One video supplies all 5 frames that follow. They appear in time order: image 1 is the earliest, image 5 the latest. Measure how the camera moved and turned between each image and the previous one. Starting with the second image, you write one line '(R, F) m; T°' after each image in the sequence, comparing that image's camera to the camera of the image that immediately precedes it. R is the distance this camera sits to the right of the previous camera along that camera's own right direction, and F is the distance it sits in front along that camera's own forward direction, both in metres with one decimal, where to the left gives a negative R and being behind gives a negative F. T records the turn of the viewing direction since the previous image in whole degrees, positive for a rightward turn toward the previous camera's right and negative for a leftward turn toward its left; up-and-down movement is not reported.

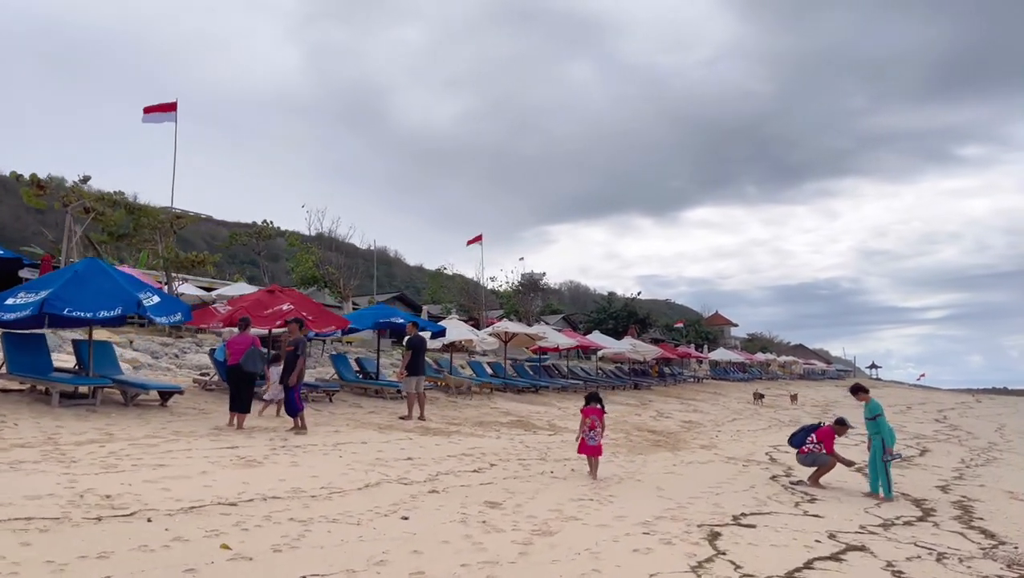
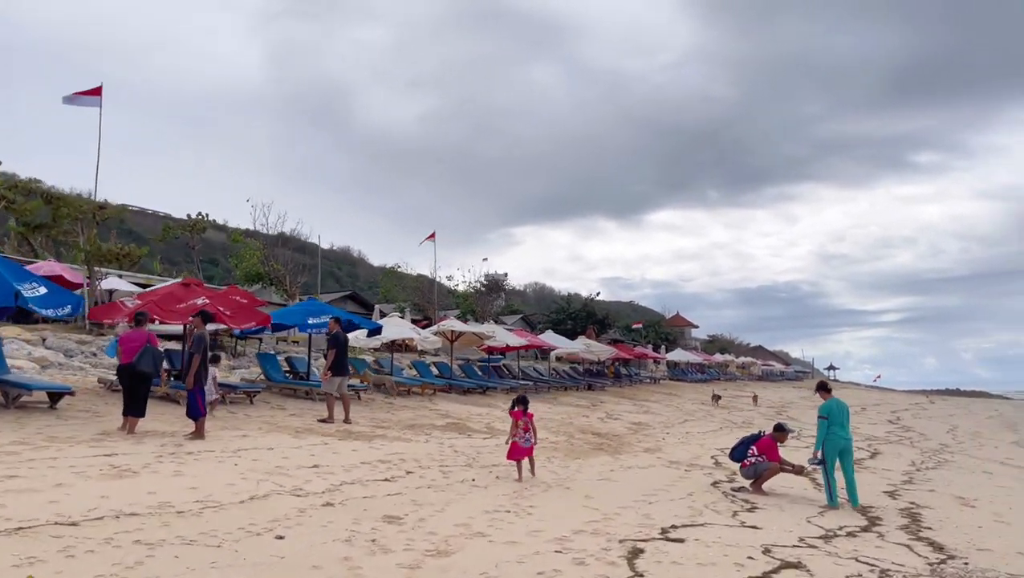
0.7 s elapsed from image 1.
(+0.5, +0.7) m; +2°
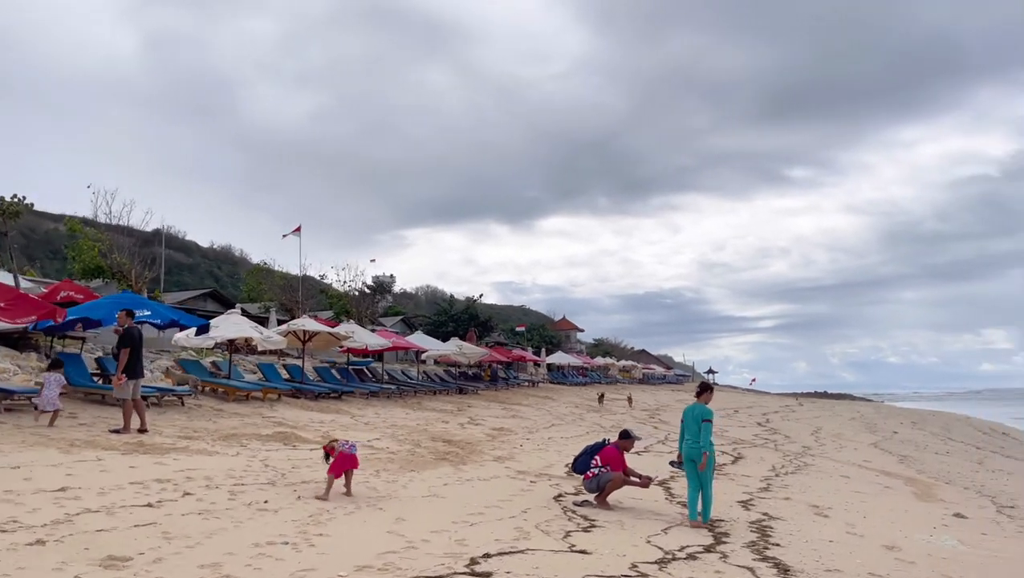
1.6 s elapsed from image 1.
(+0.7, +1.1) m; +8°
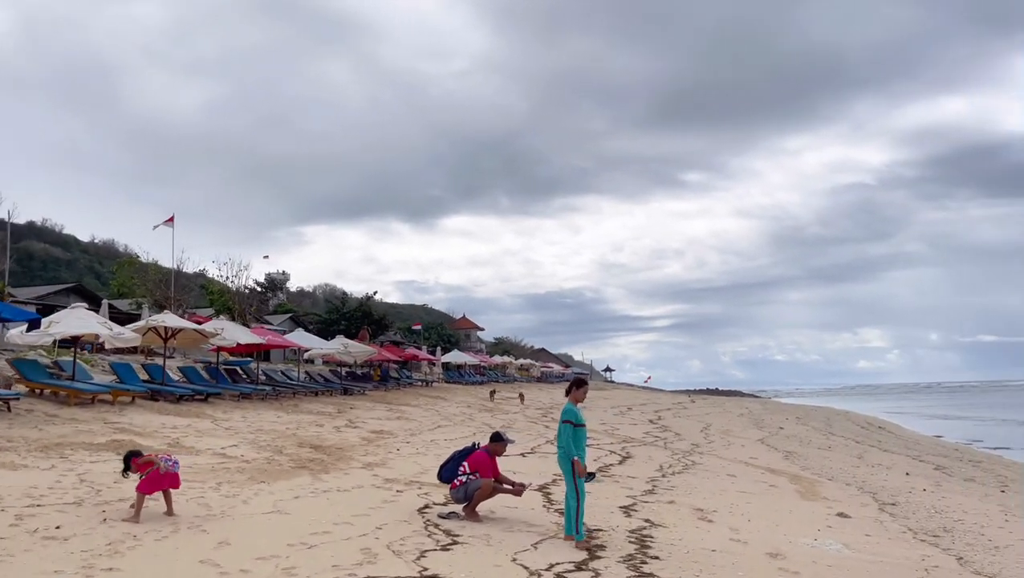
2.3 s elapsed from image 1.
(+0.4, +0.8) m; +7°
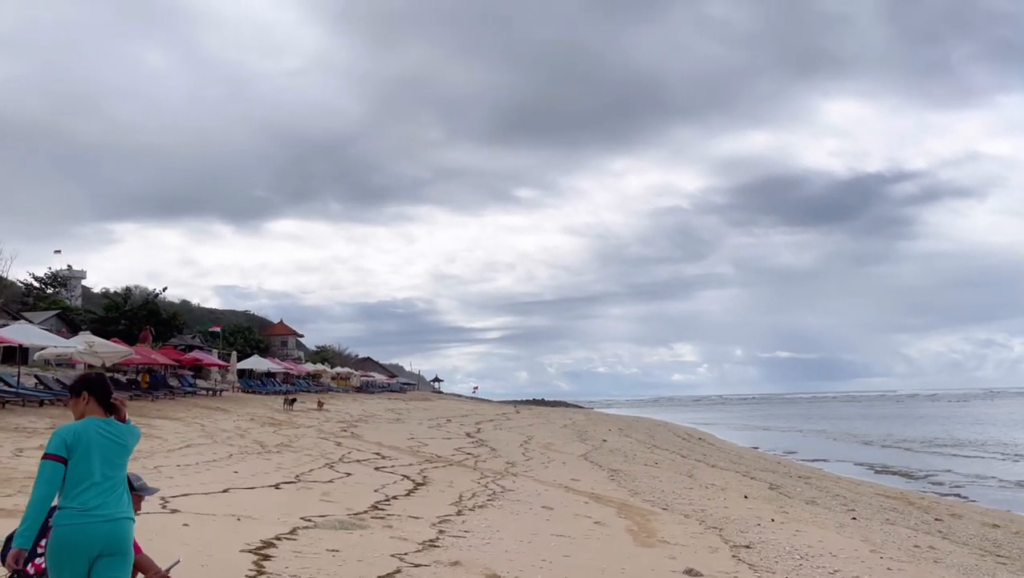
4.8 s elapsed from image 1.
(+0.9, +3.1) m; +12°
